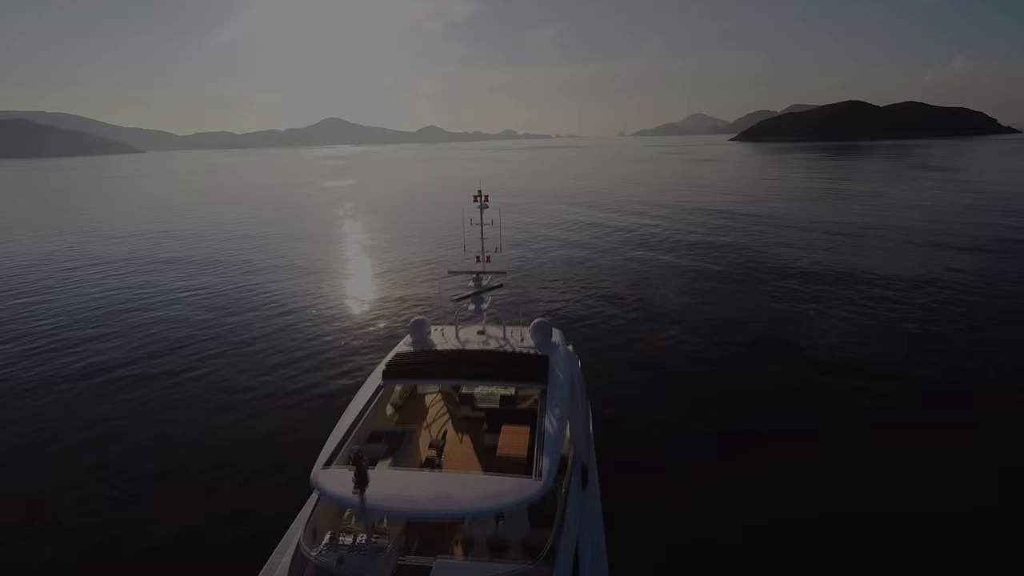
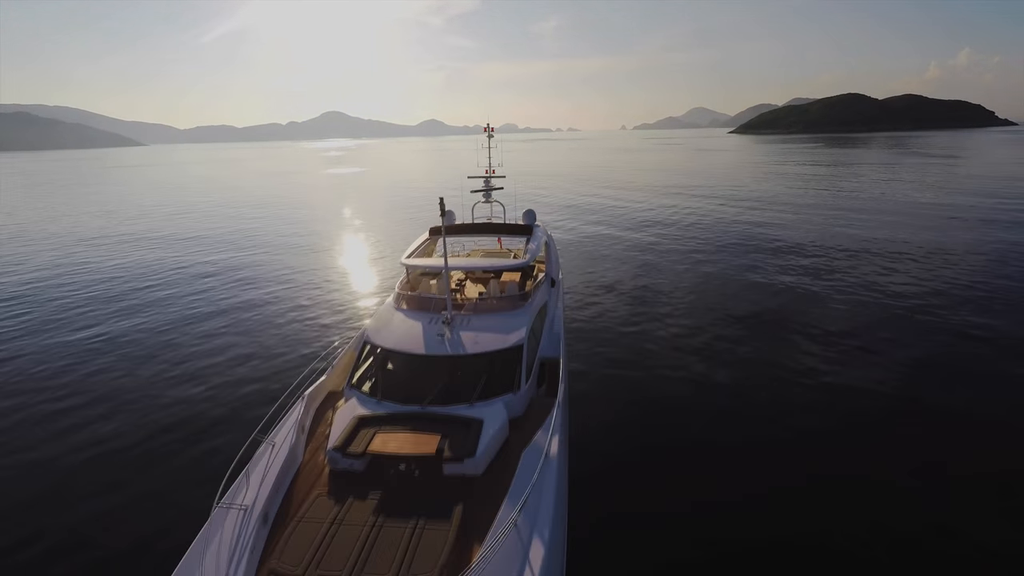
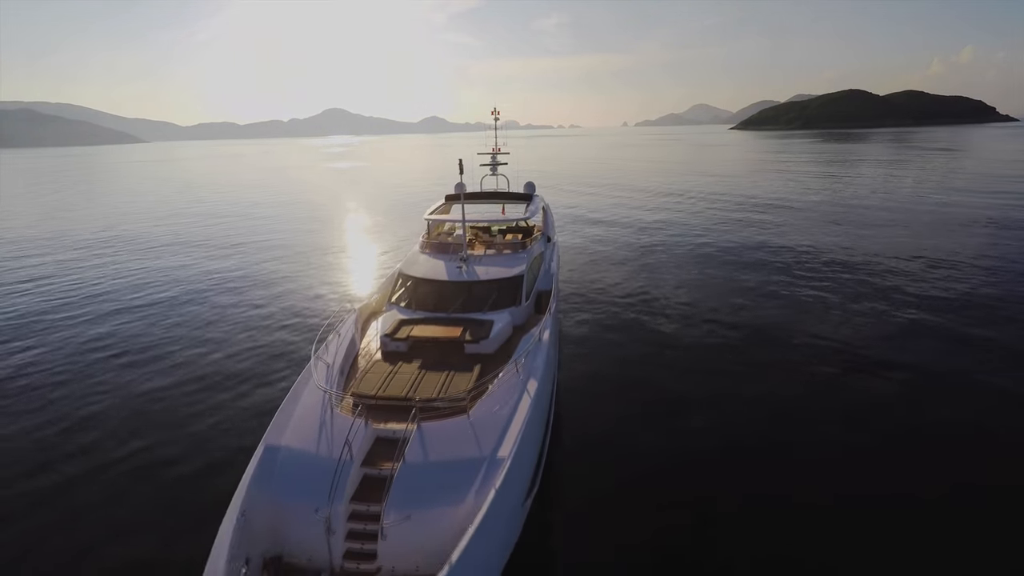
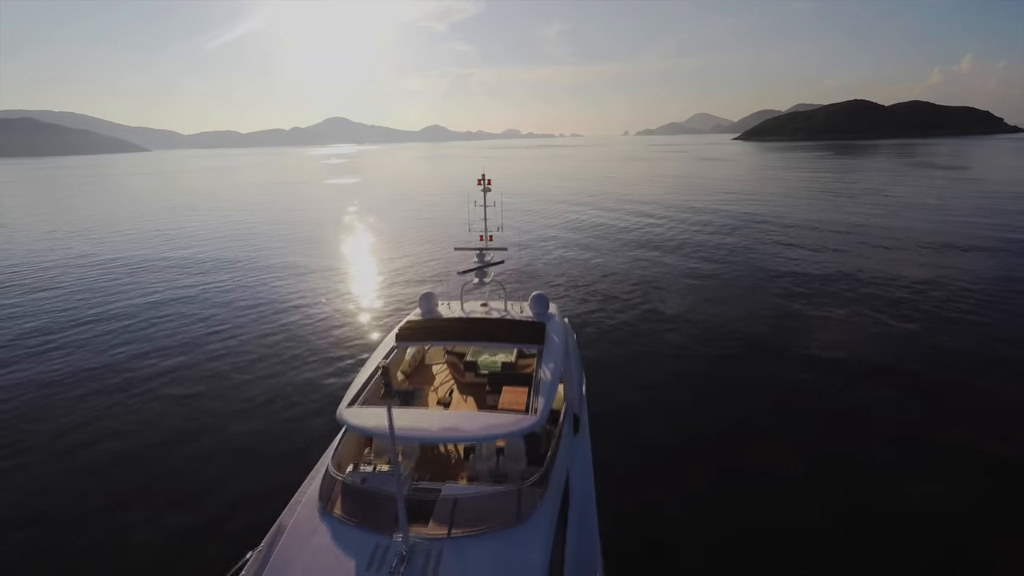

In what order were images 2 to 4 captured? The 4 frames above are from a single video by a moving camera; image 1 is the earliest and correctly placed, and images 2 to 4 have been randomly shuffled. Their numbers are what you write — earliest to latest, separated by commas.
4, 2, 3
